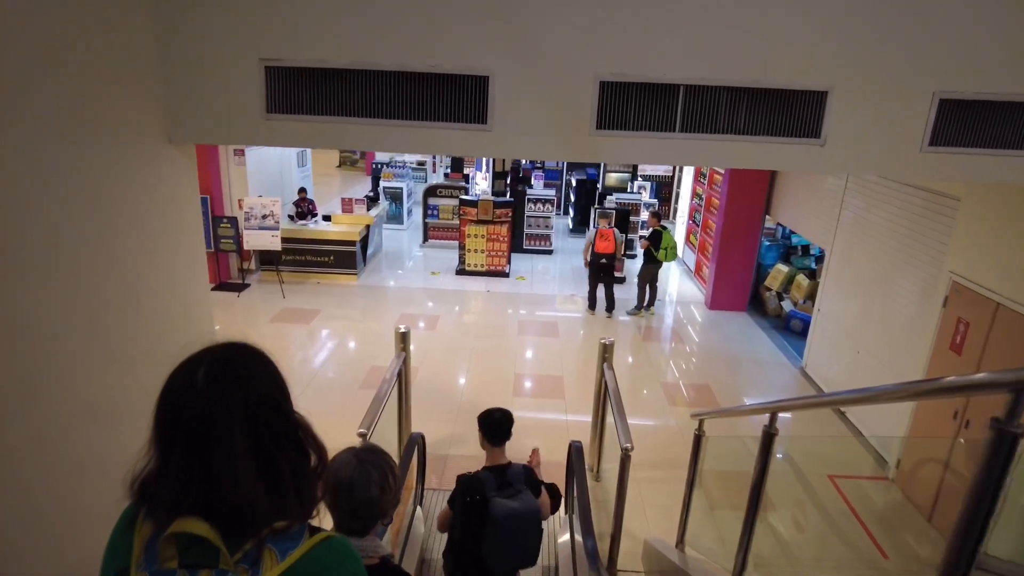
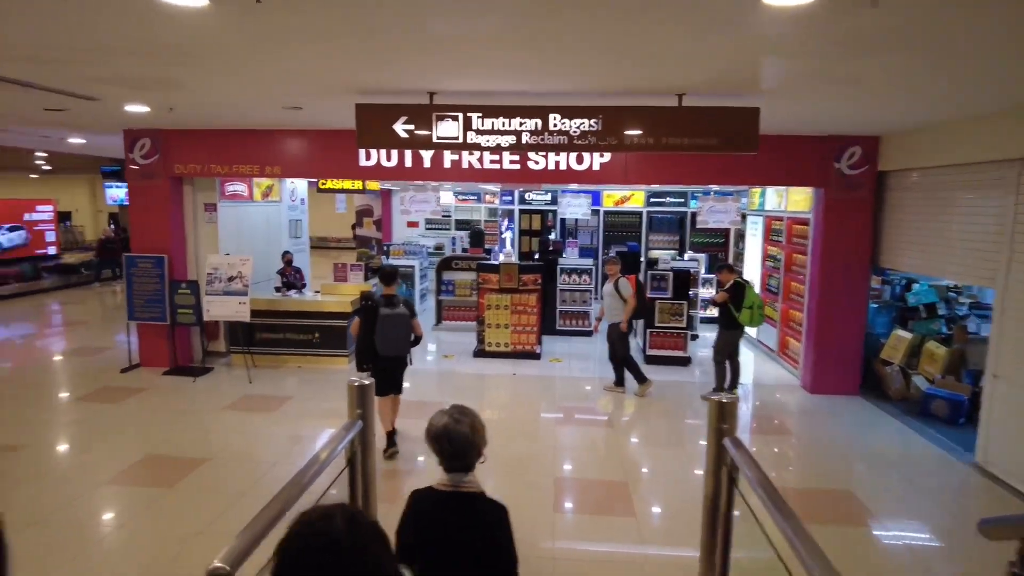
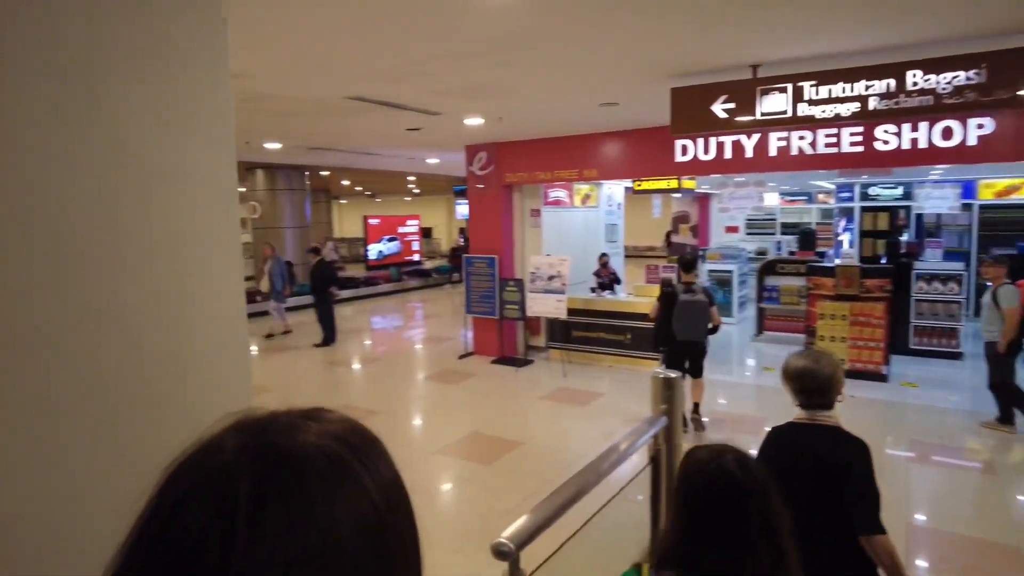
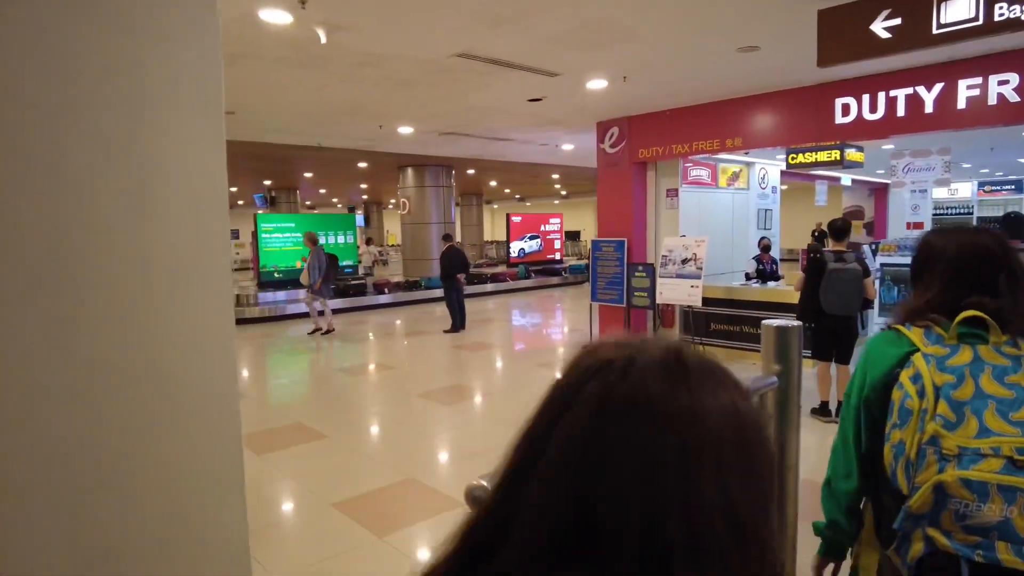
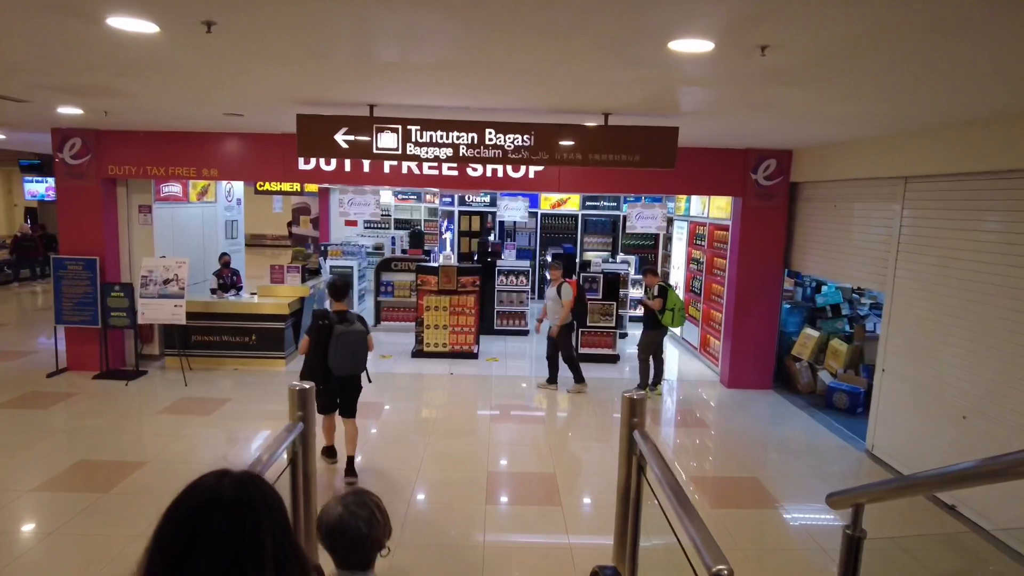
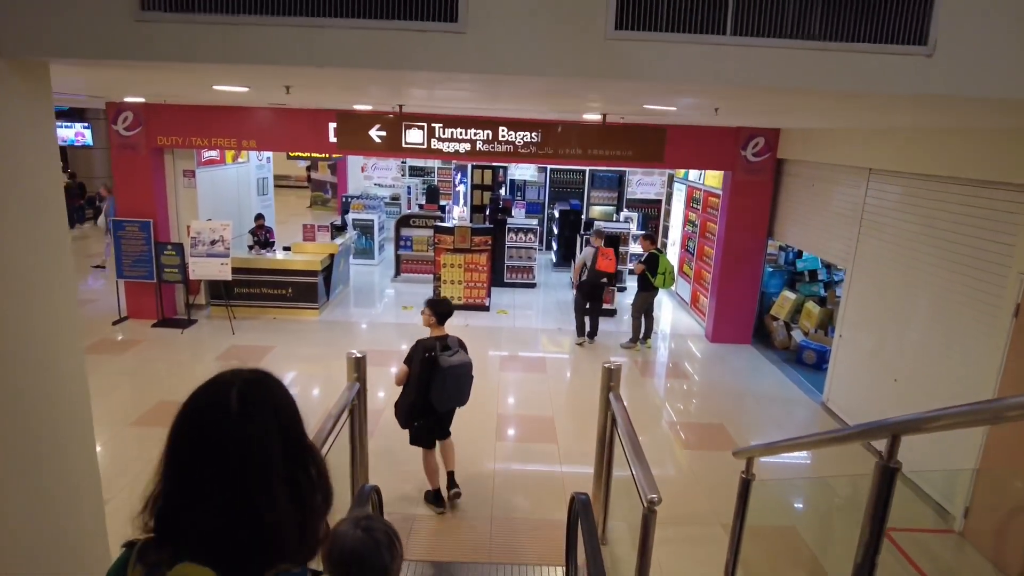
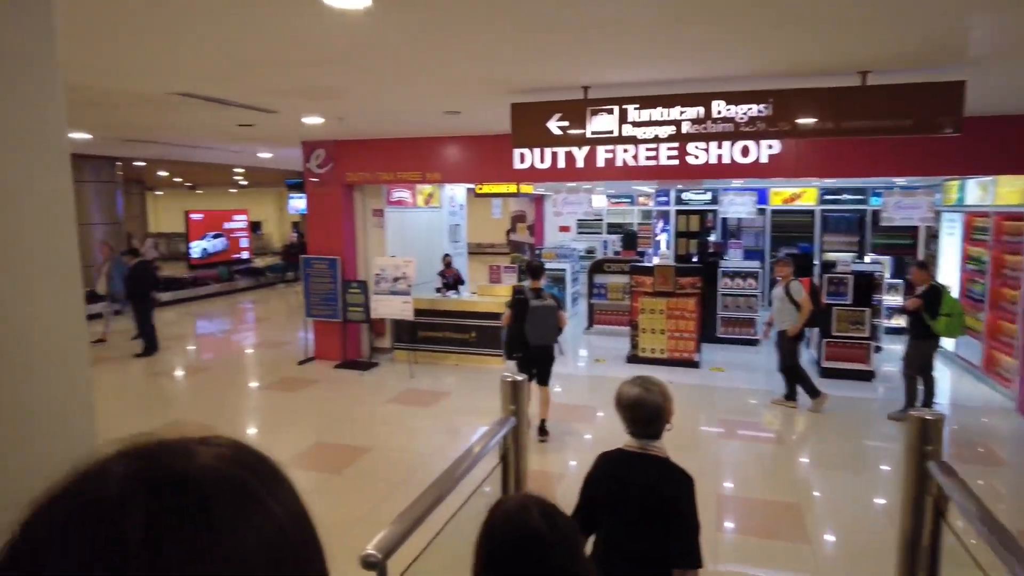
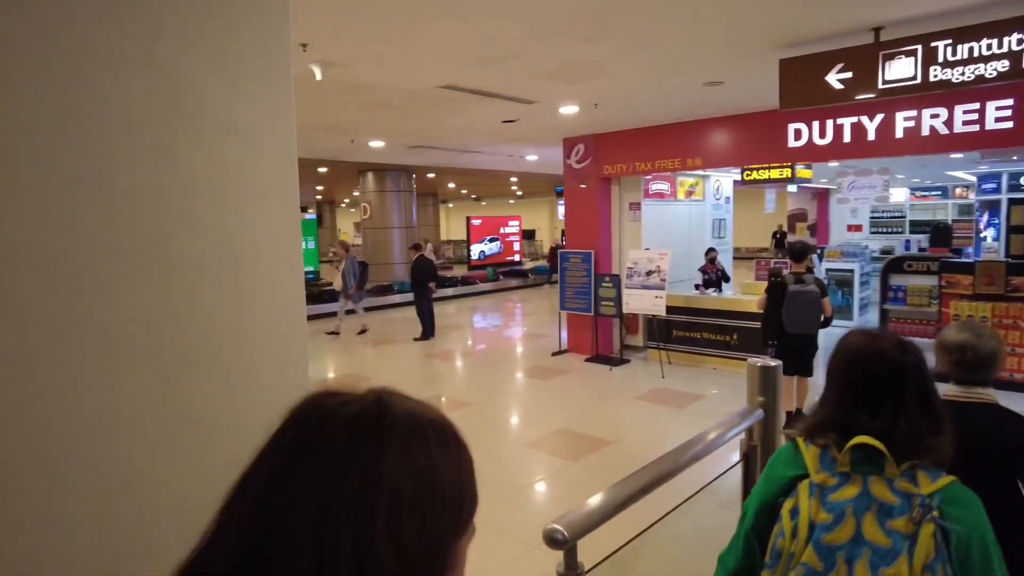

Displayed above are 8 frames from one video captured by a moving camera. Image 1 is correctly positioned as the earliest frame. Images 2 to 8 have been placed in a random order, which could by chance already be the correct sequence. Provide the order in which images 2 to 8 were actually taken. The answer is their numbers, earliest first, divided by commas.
6, 5, 2, 7, 3, 8, 4
